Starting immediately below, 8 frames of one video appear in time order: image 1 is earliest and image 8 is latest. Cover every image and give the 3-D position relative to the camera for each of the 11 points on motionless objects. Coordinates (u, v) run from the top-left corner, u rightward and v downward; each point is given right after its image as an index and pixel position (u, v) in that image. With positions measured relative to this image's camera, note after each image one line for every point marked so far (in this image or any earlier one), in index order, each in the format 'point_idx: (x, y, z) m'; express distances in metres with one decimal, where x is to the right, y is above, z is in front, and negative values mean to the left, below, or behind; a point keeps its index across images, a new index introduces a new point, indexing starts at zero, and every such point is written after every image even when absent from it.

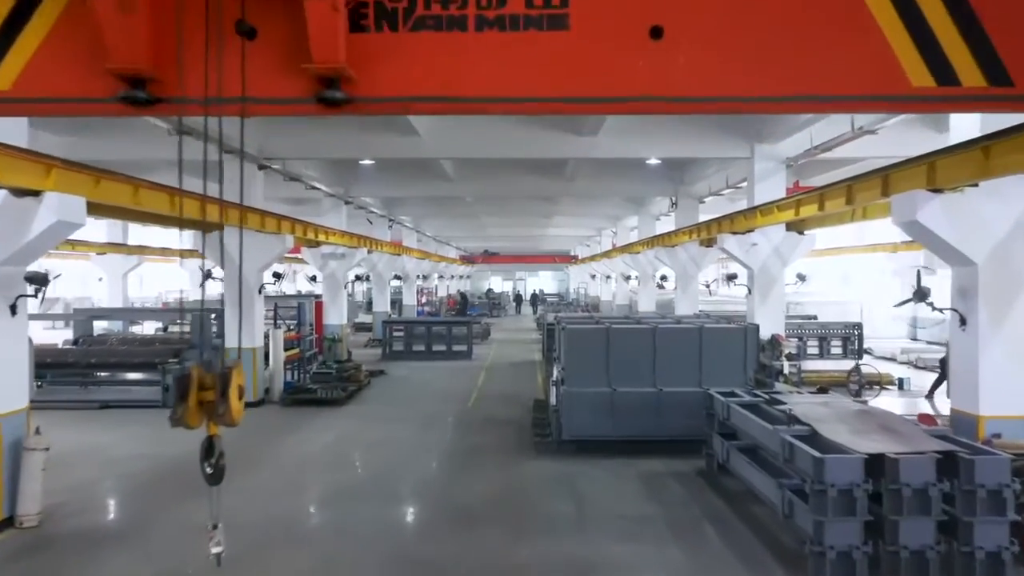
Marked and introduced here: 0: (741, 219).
0: (+2.6, +0.8, +10.4) m
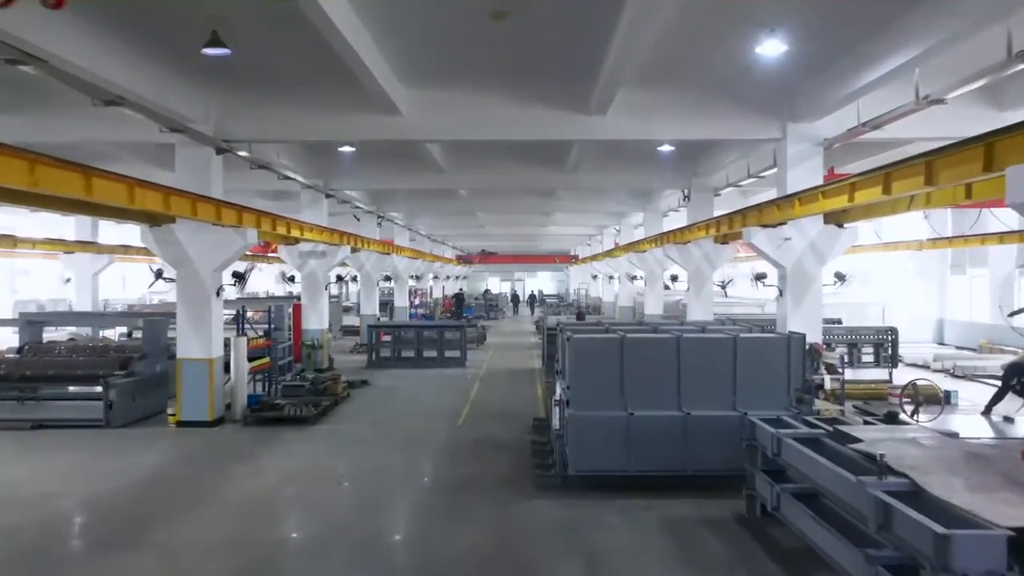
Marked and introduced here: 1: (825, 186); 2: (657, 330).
0: (+2.5, +0.8, +9.0) m
1: (+2.6, +0.8, +7.7) m
2: (+1.4, -0.4, +8.6) m
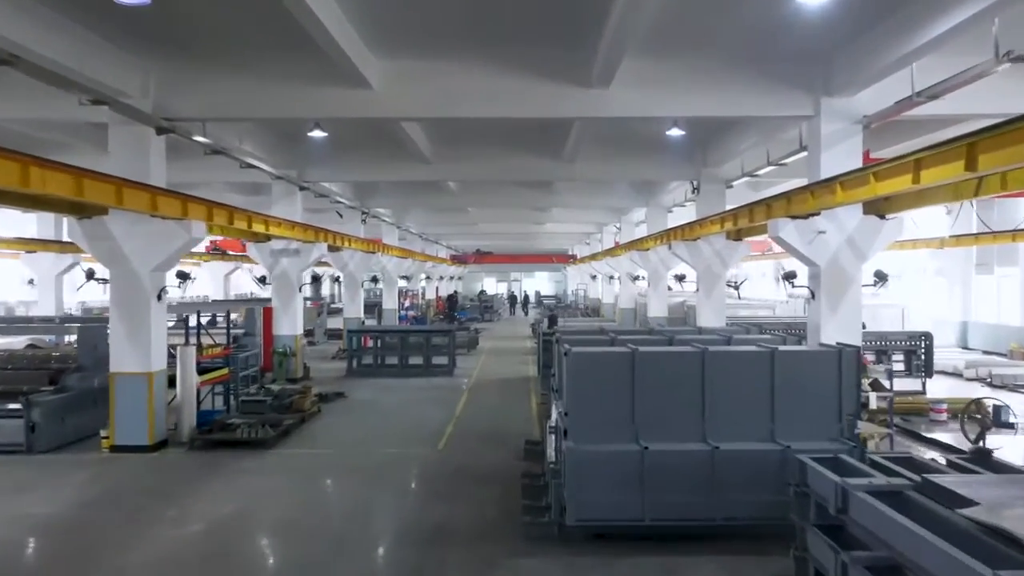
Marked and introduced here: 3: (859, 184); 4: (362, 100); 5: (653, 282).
0: (+2.4, +0.7, +7.6) m
1: (+2.5, +0.8, +6.3) m
2: (+1.3, -0.4, +7.3) m
3: (+2.5, +0.8, +6.8) m
4: (-1.4, +1.7, +8.3) m
5: (+2.8, +0.1, +18.1) m
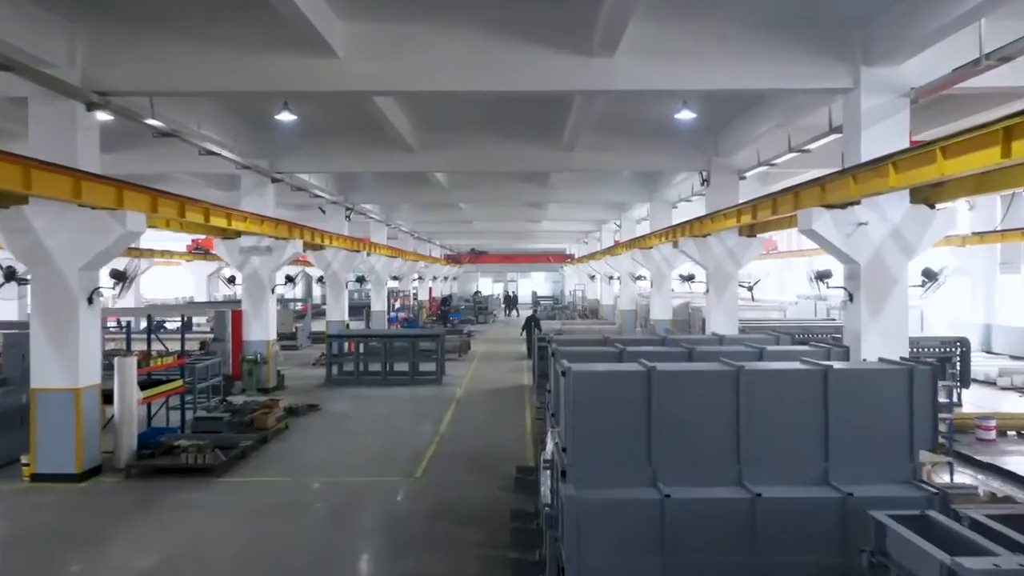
0: (+2.4, +0.7, +6.5) m
1: (+2.4, +0.8, +5.2) m
2: (+1.2, -0.4, +6.1) m
3: (+2.5, +0.8, +5.6) m
4: (-1.4, +1.7, +7.1) m
5: (+2.7, +0.1, +17.0) m
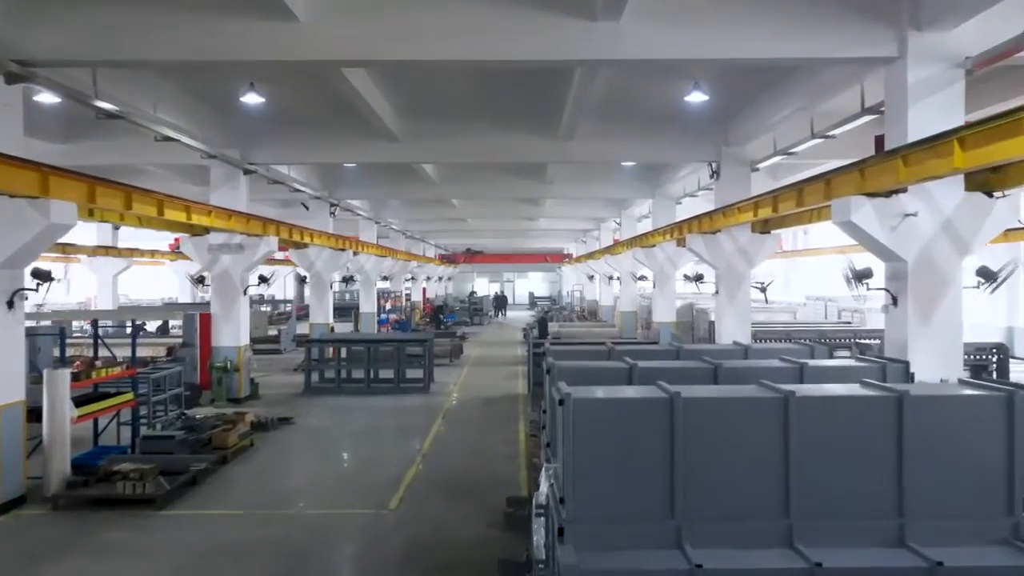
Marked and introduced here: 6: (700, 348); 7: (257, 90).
0: (+2.3, +0.7, +5.5) m
1: (+2.3, +0.8, +4.2) m
2: (+1.2, -0.5, +5.1) m
3: (+2.4, +0.7, +4.6) m
4: (-1.5, +1.7, +6.1) m
5: (+2.6, +0.1, +16.0) m
6: (+1.3, -0.4, +6.5) m
7: (-2.4, +1.8, +8.6) m
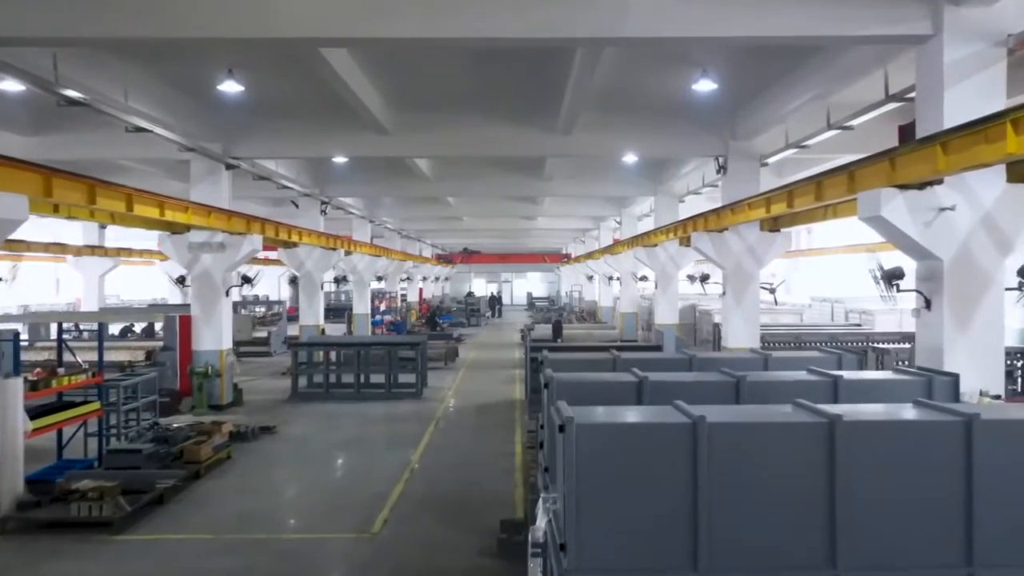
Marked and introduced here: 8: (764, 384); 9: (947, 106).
0: (+2.3, +0.7, +4.9) m
1: (+2.3, +0.8, +3.6) m
2: (+1.1, -0.5, +4.6) m
3: (+2.4, +0.7, +4.0) m
4: (-1.5, +1.7, +5.6) m
5: (+2.5, +0.1, +15.4) m
6: (+1.3, -0.4, +5.9) m
7: (-2.4, +1.8, +8.0) m
8: (+1.3, -0.5, +4.6) m
9: (+2.5, +1.1, +5.4) m
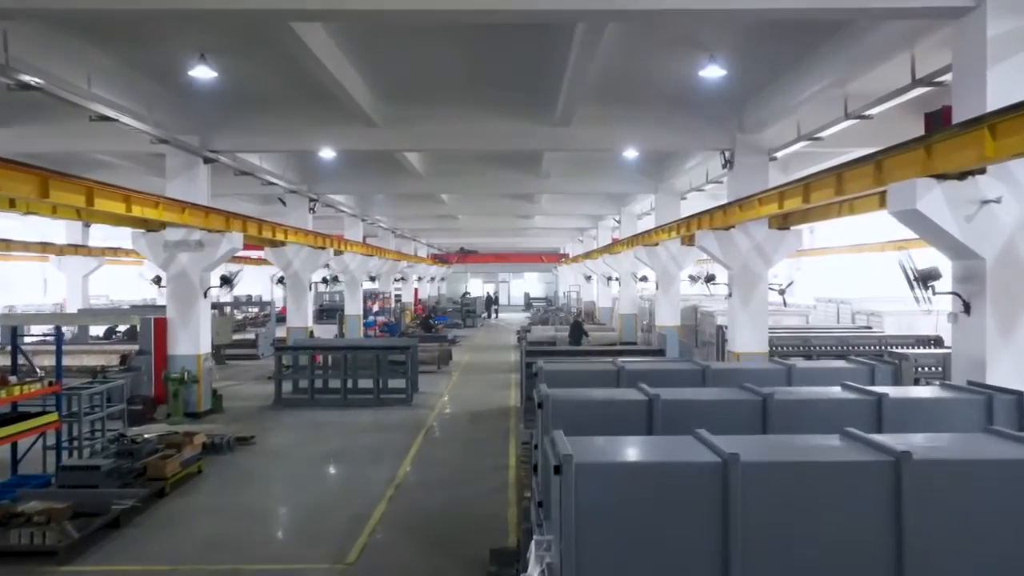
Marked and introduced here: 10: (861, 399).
0: (+2.2, +0.7, +4.3) m
1: (+2.3, +0.8, +3.0) m
2: (+1.1, -0.5, +4.0) m
3: (+2.3, +0.7, +3.5) m
4: (-1.6, +1.6, +5.0) m
5: (+2.4, 0.0, +14.8) m
6: (+1.3, -0.5, +5.4) m
7: (-2.5, +1.8, +7.4) m
8: (+1.2, -0.5, +4.0) m
9: (+2.5, +1.0, +4.8) m
10: (+1.5, -0.5, +4.0) m
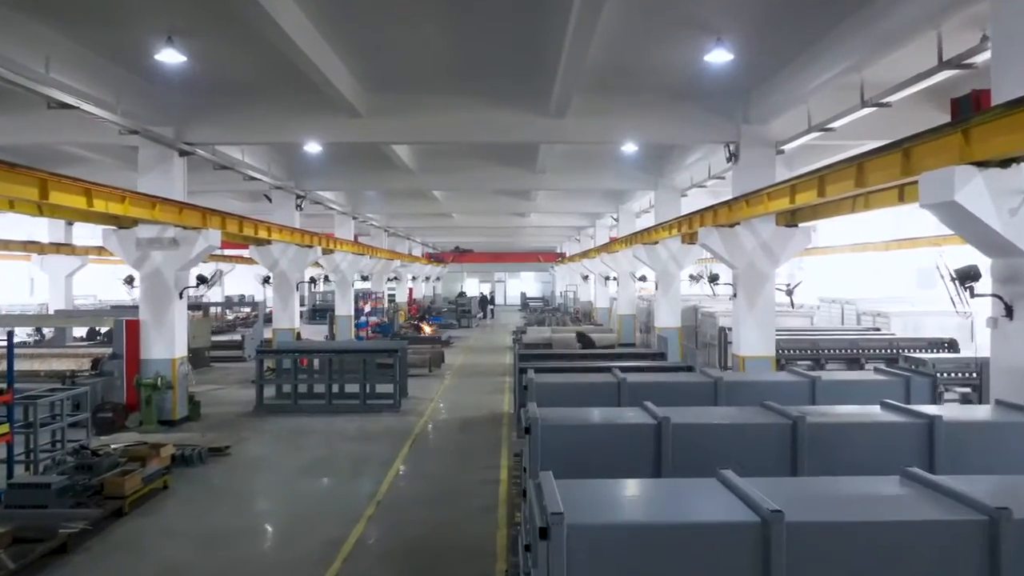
0: (+2.2, +0.7, +3.8) m
1: (+2.2, +0.8, +2.5) m
2: (+1.0, -0.5, +3.4) m
3: (+2.3, +0.7, +2.9) m
4: (-1.7, +1.6, +4.4) m
5: (+2.4, 0.0, +14.3) m
6: (+1.2, -0.5, +4.8) m
7: (-2.5, +1.8, +6.8) m
8: (+1.2, -0.5, +3.5) m
9: (+2.4, +1.0, +4.3) m
10: (+1.4, -0.5, +3.5) m
